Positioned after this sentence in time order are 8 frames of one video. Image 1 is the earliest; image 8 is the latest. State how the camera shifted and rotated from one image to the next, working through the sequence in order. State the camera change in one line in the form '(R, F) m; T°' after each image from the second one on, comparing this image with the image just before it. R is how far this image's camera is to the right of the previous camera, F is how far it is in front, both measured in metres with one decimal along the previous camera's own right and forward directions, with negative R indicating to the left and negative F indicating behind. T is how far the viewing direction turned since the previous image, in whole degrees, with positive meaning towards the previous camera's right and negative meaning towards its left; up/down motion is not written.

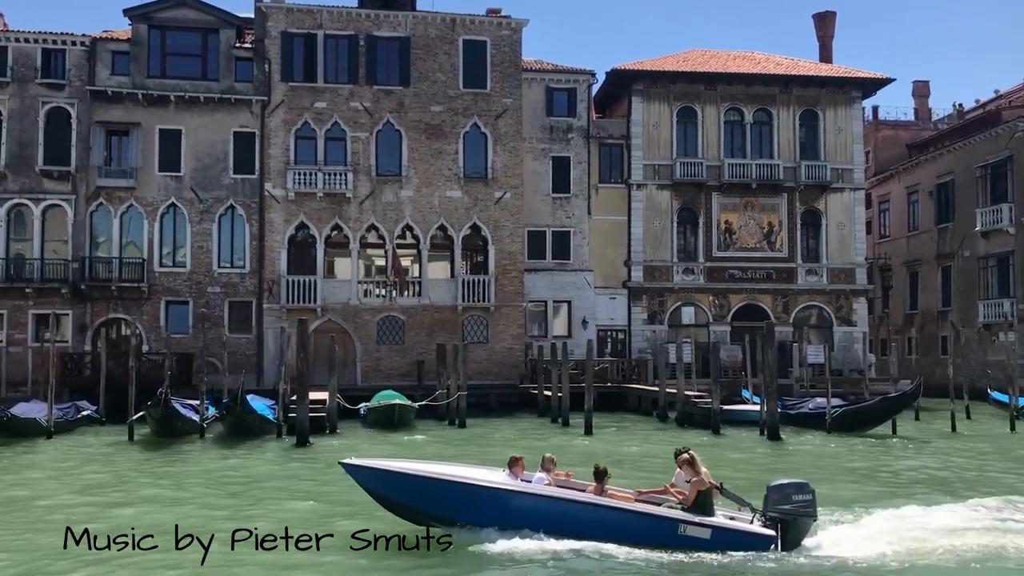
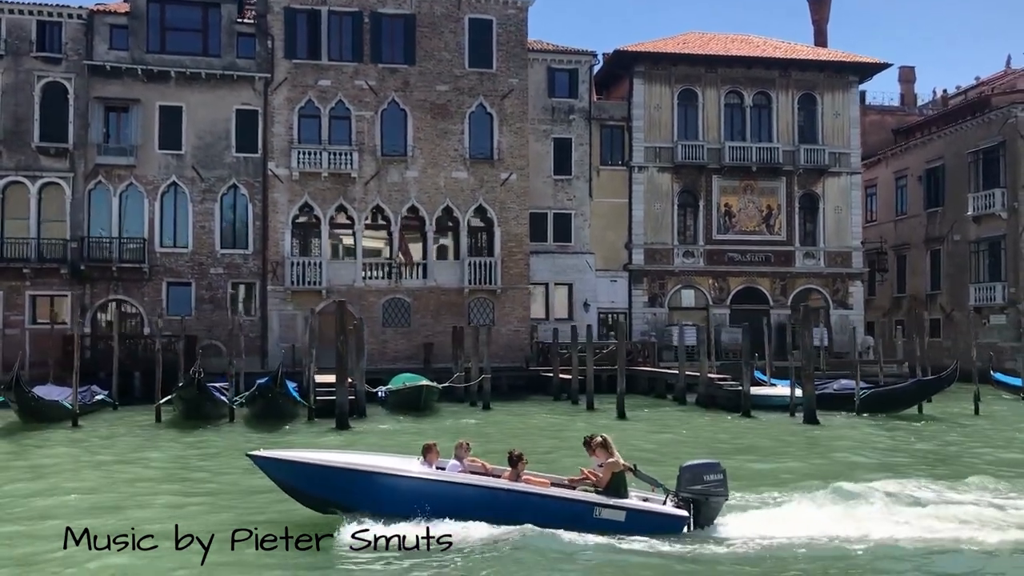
(-1.6, +0.3) m; +3°
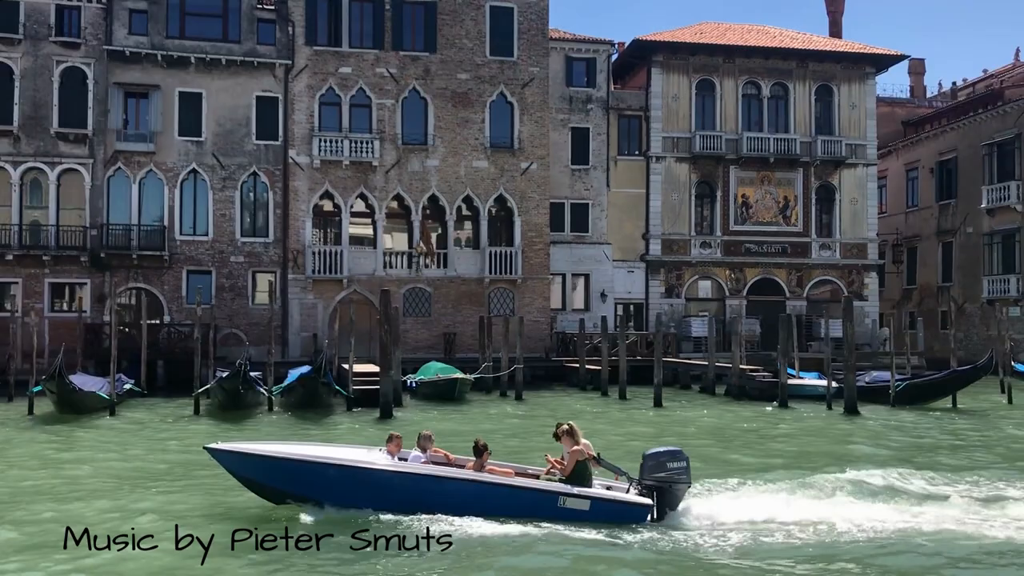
(-1.0, +0.2) m; +1°
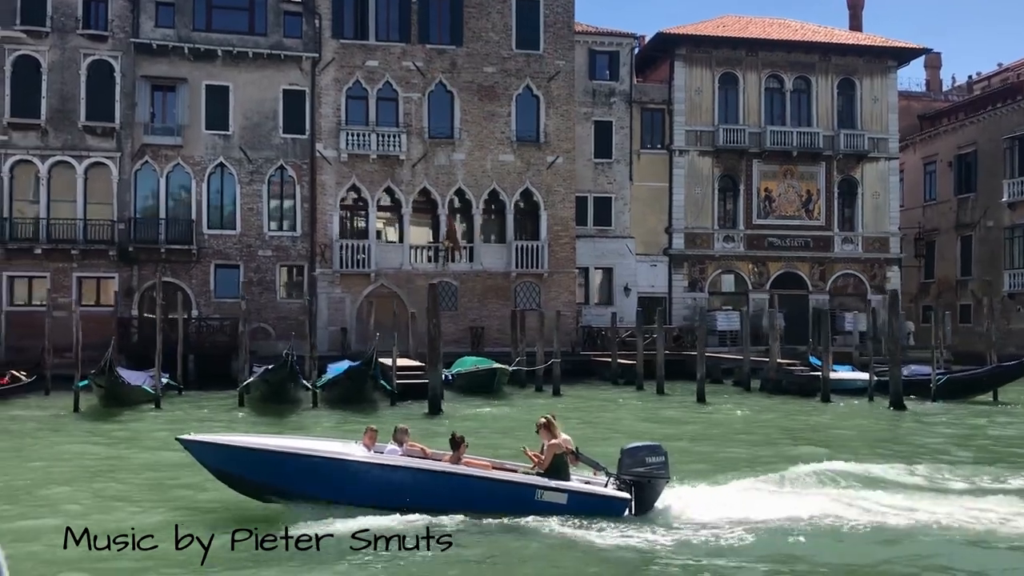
(-0.9, +0.1) m; 0°
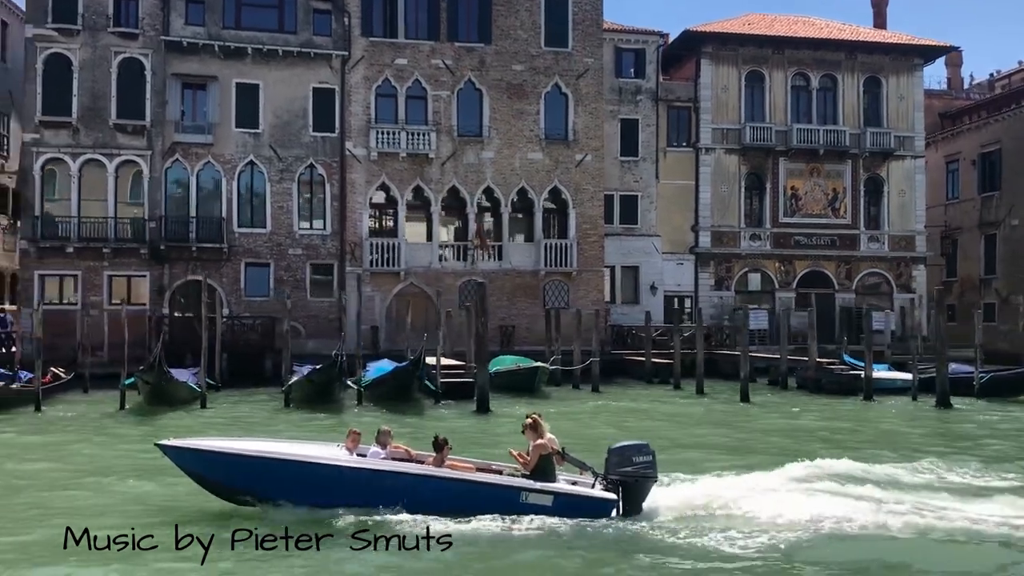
(-0.8, +0.1) m; 0°
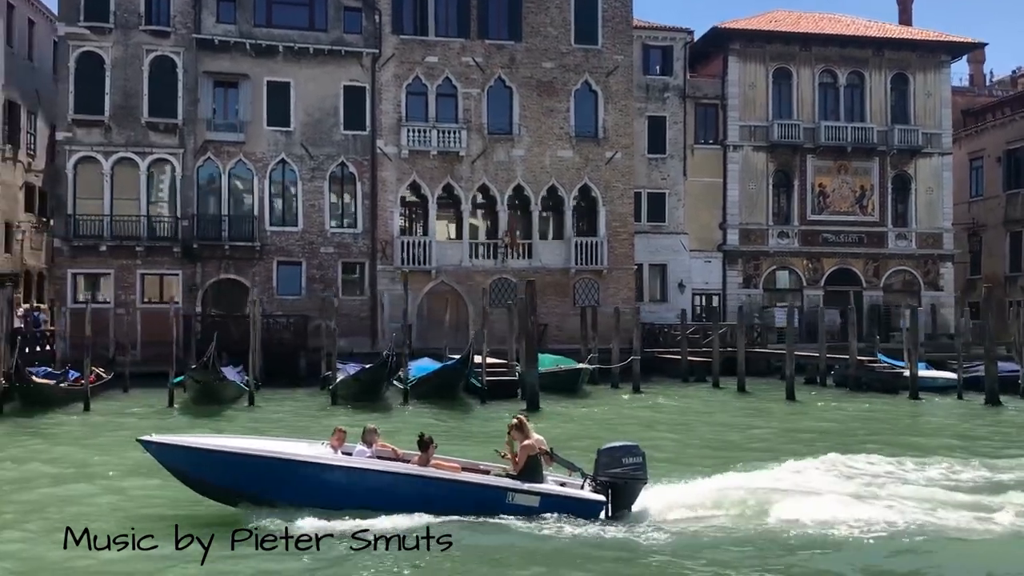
(-0.8, +0.1) m; 0°
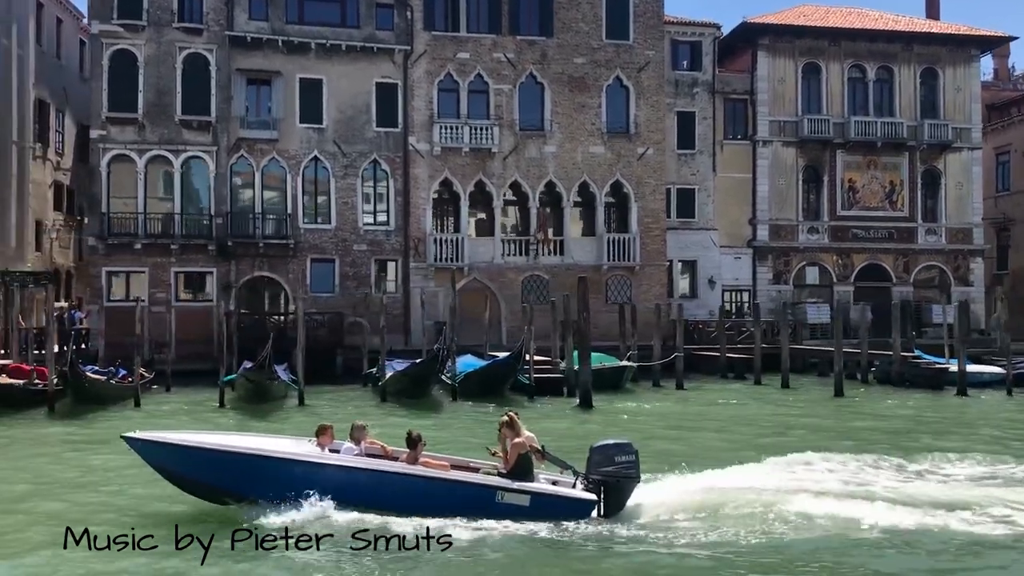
(-0.8, +0.1) m; 0°
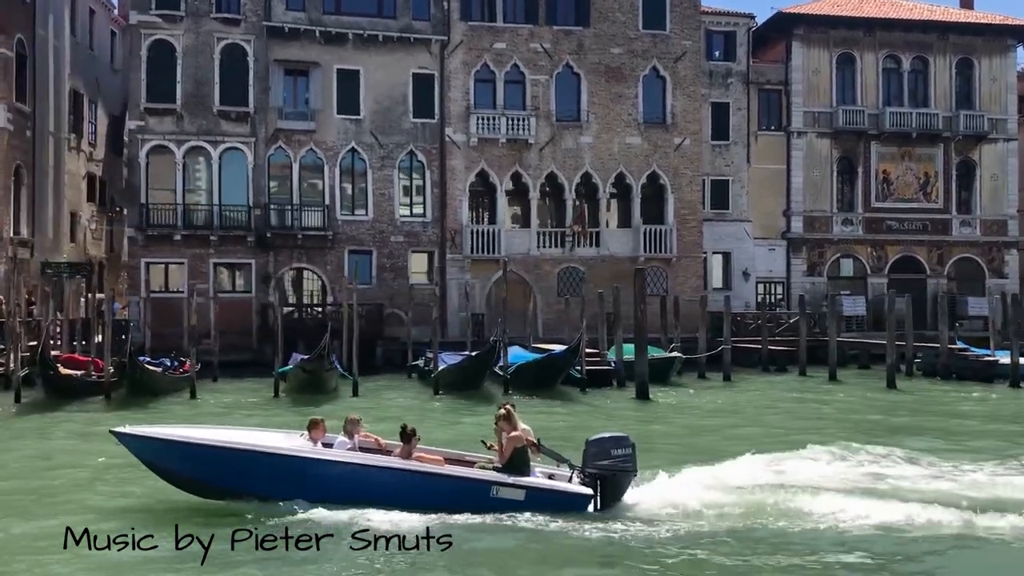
(-0.8, +0.1) m; 0°
